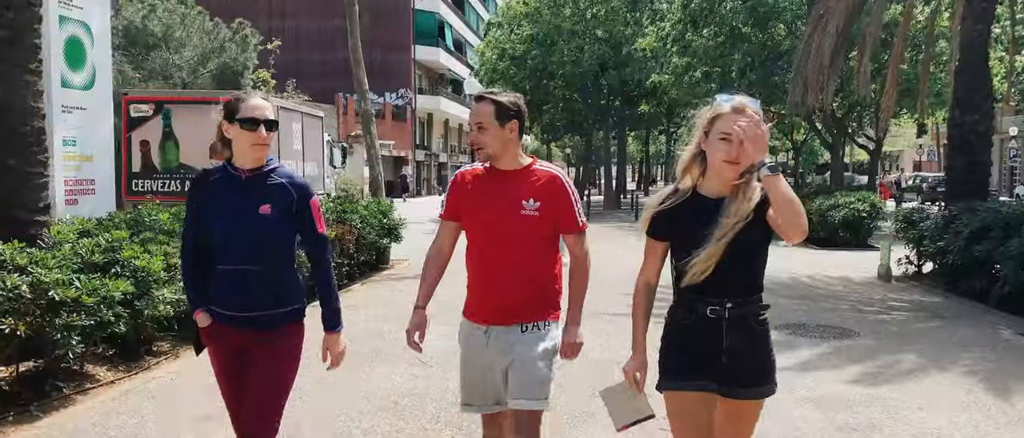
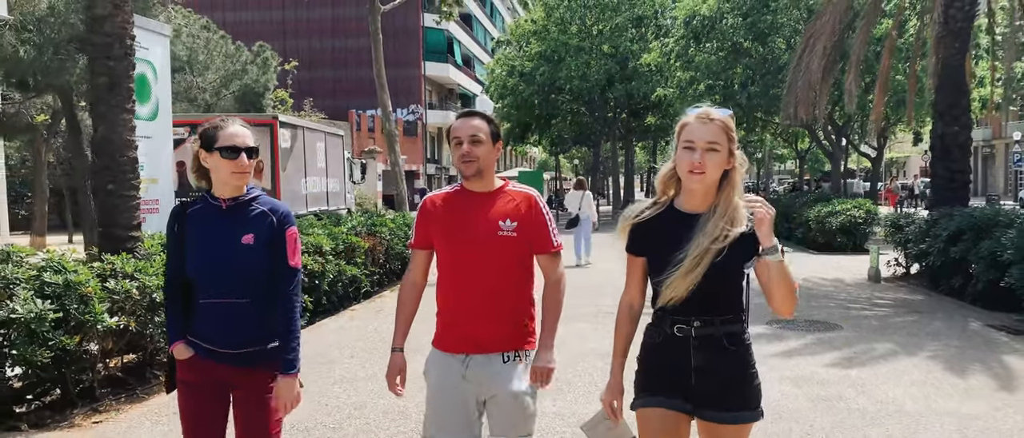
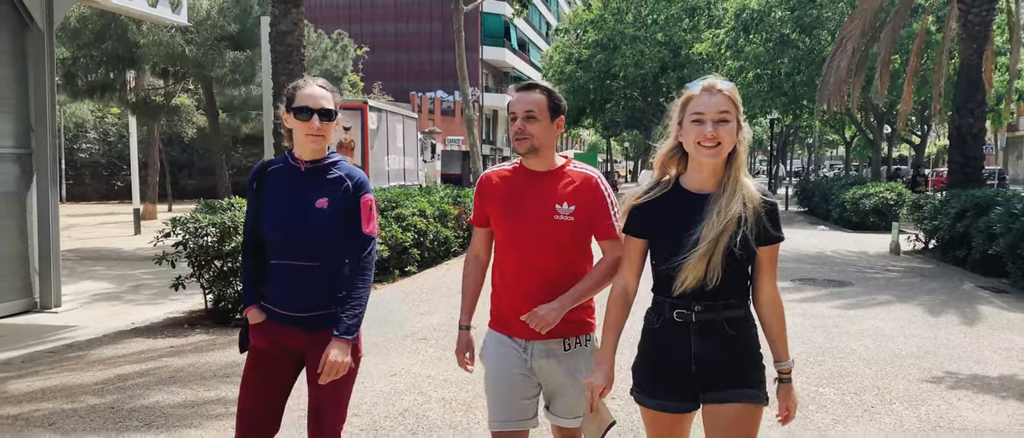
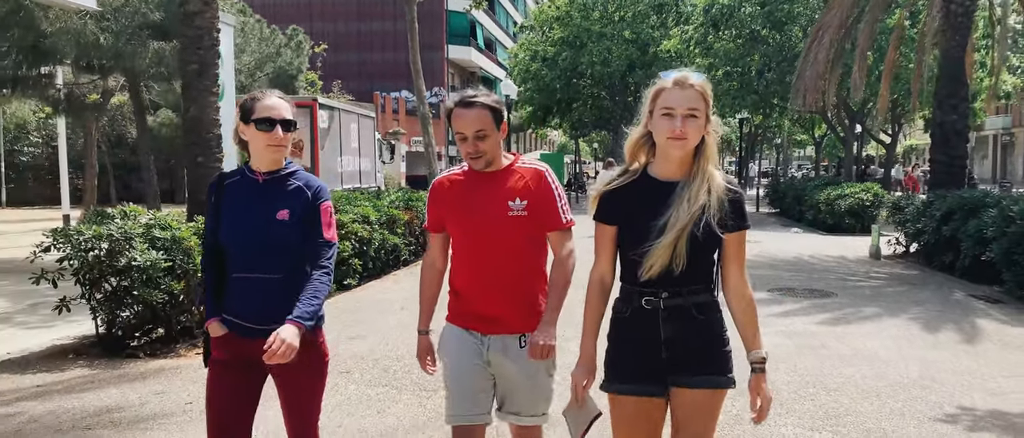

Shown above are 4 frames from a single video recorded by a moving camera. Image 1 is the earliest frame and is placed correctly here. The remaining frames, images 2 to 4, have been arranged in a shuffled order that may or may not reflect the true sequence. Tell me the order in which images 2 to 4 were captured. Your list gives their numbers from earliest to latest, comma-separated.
2, 4, 3
